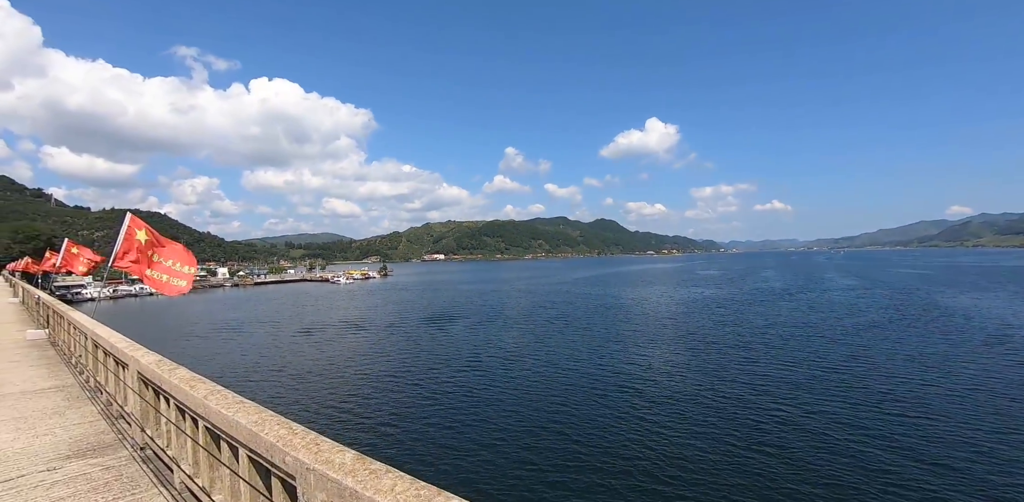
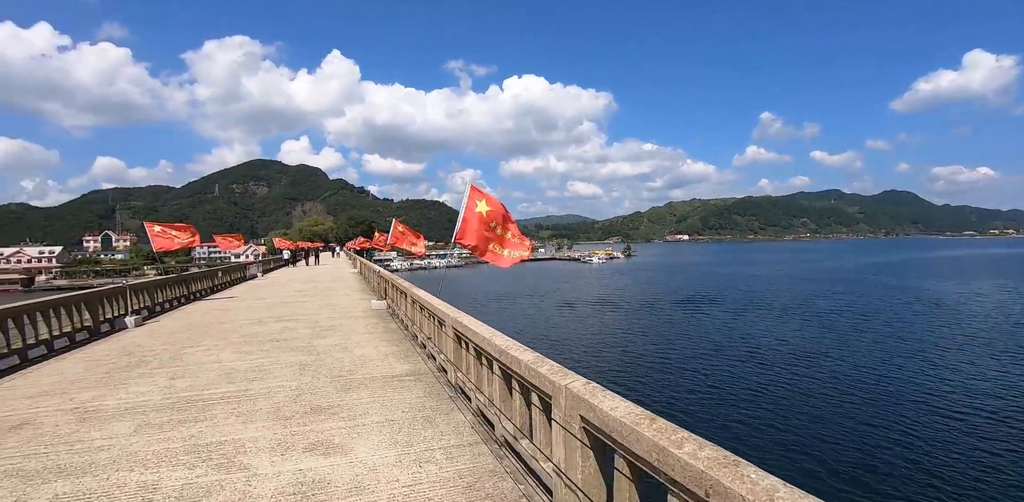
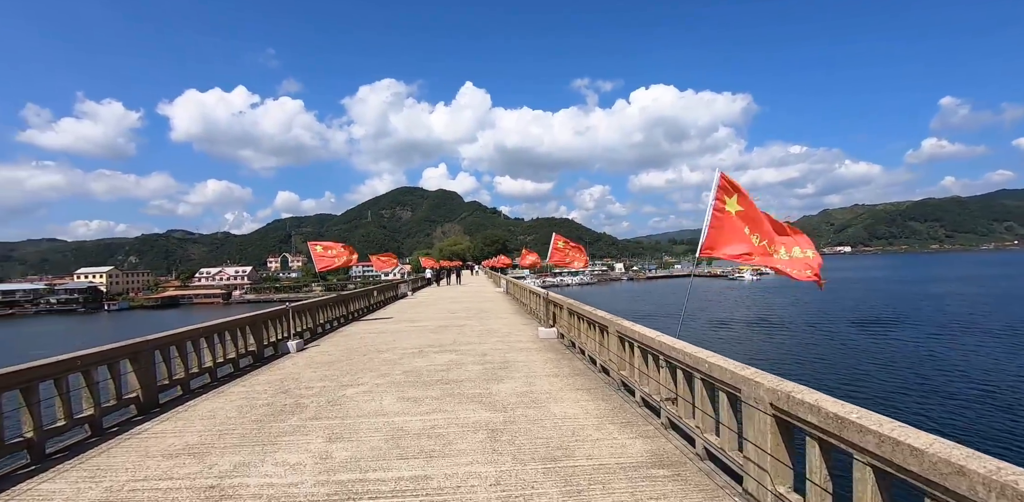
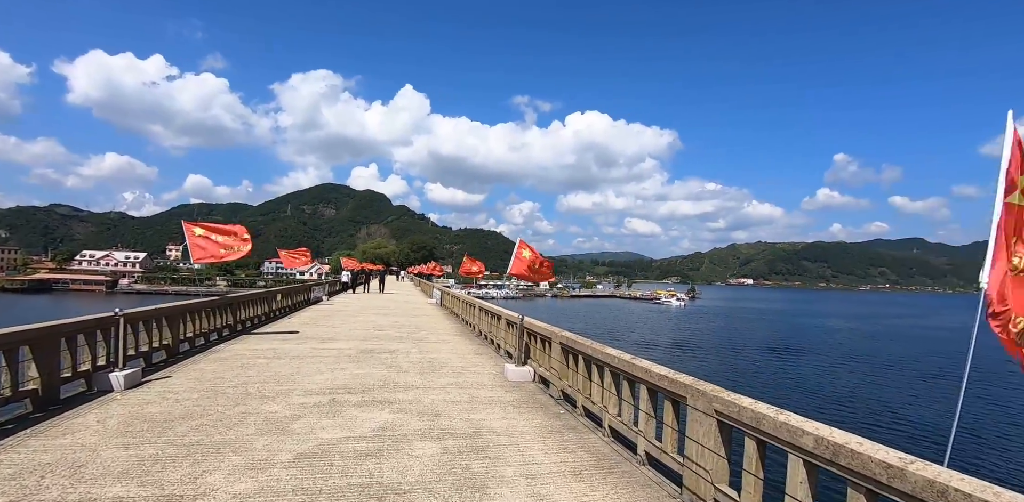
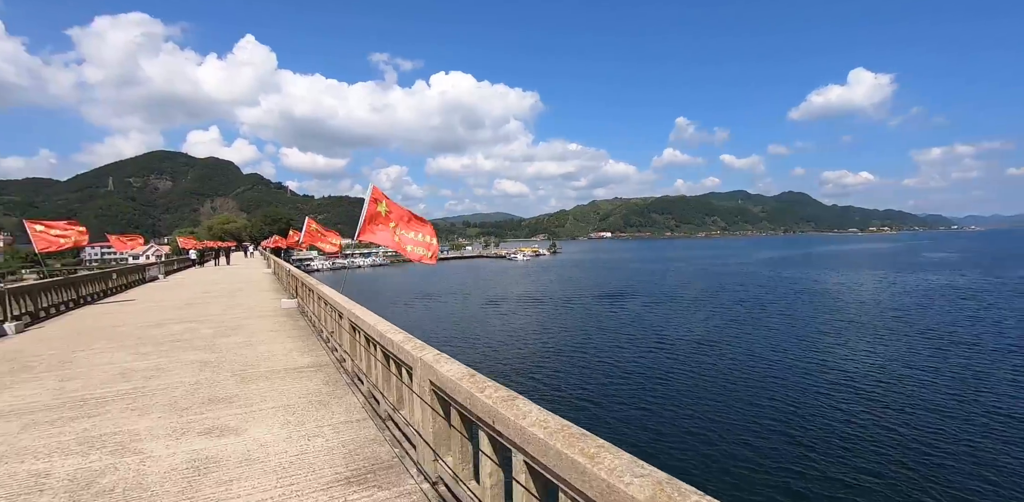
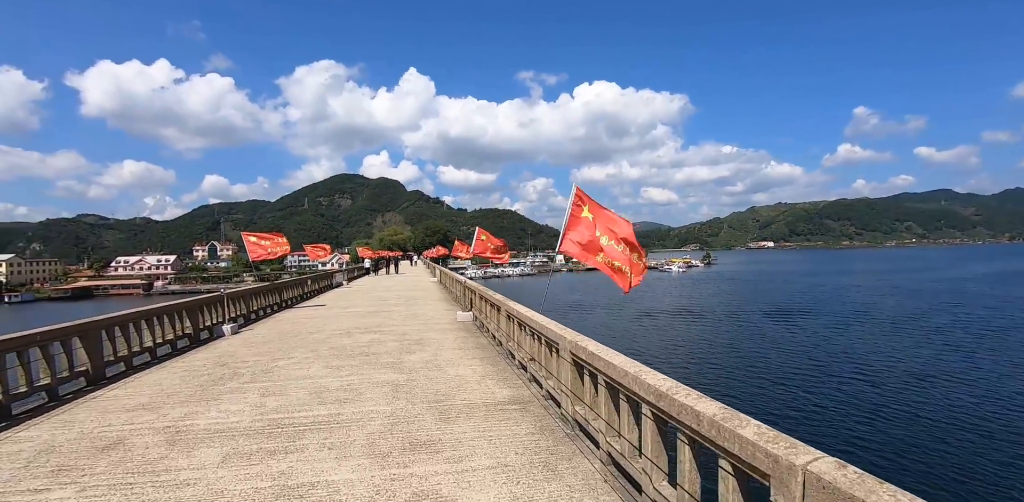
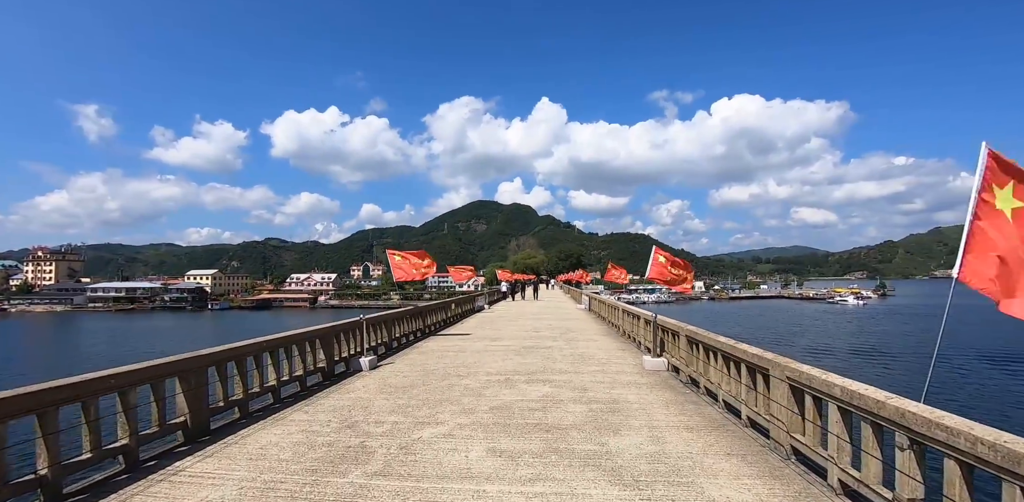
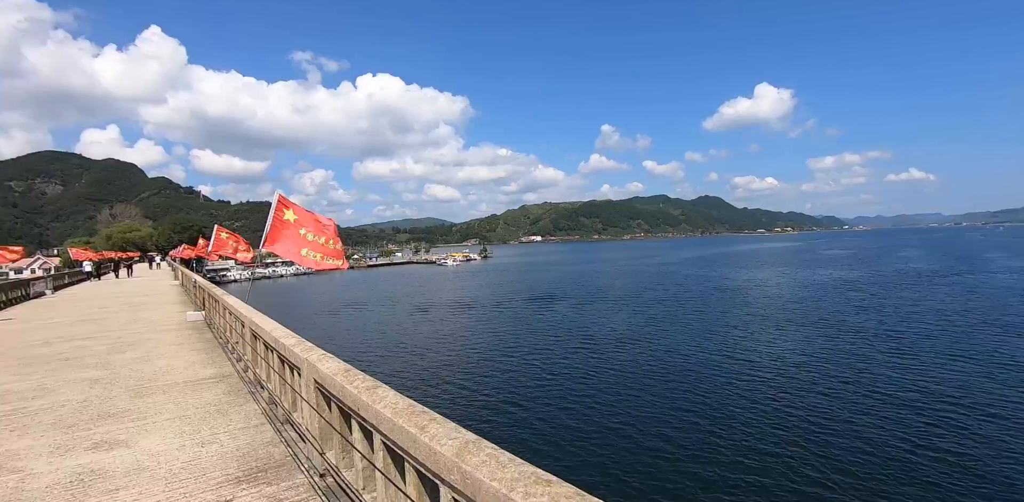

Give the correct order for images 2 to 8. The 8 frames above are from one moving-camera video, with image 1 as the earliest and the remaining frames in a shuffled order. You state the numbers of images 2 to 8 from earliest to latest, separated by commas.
8, 5, 2, 6, 3, 7, 4
